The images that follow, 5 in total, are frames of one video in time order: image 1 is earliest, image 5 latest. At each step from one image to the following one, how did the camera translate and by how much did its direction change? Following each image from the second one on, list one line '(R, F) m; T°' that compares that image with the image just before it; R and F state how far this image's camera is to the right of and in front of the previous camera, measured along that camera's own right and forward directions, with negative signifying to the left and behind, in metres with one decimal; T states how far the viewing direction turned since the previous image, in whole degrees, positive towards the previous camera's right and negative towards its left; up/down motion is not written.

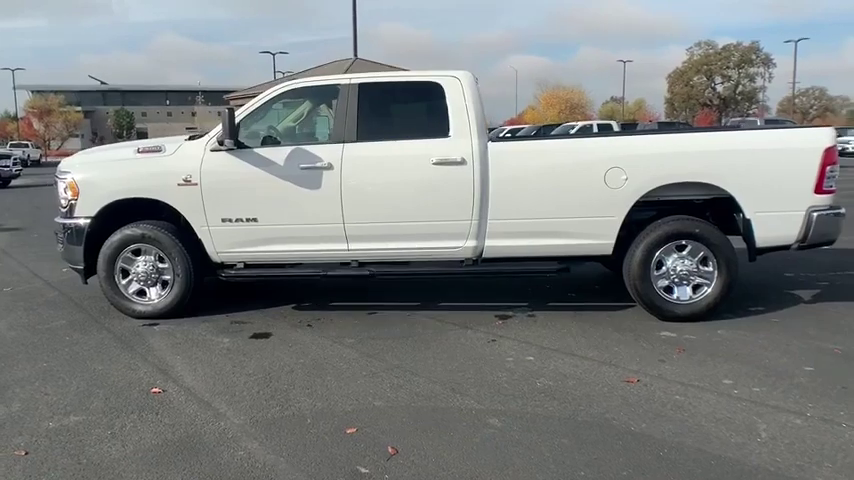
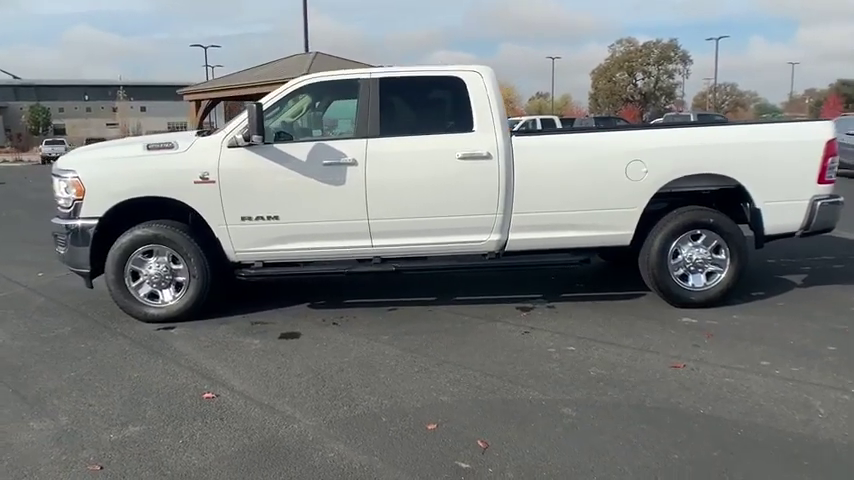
(-0.8, 0.0) m; +6°
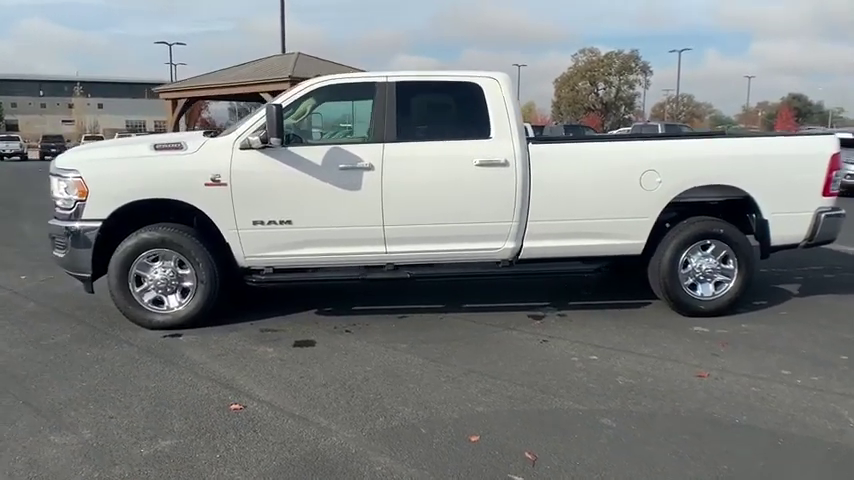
(-0.5, +0.1) m; +3°
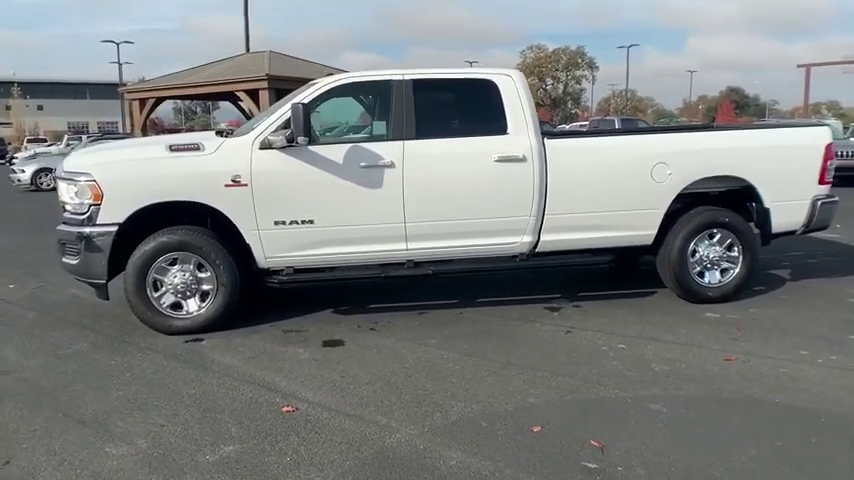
(-0.6, 0.0) m; +4°
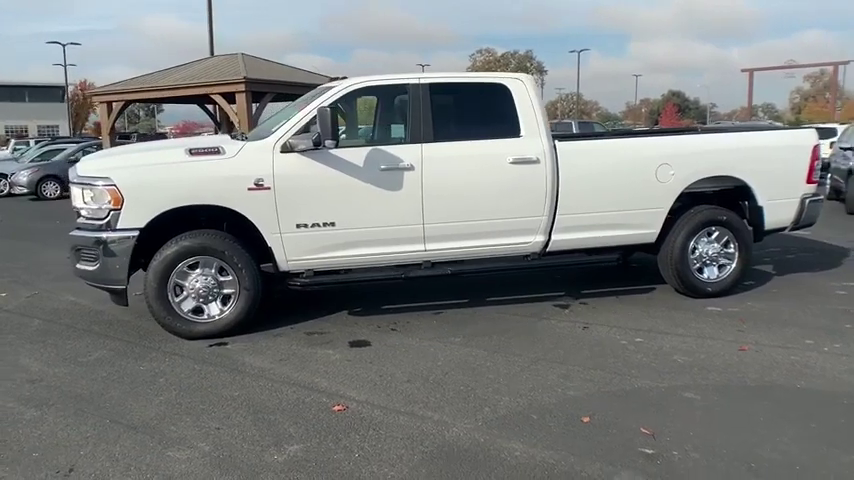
(-0.6, -0.1) m; +4°
